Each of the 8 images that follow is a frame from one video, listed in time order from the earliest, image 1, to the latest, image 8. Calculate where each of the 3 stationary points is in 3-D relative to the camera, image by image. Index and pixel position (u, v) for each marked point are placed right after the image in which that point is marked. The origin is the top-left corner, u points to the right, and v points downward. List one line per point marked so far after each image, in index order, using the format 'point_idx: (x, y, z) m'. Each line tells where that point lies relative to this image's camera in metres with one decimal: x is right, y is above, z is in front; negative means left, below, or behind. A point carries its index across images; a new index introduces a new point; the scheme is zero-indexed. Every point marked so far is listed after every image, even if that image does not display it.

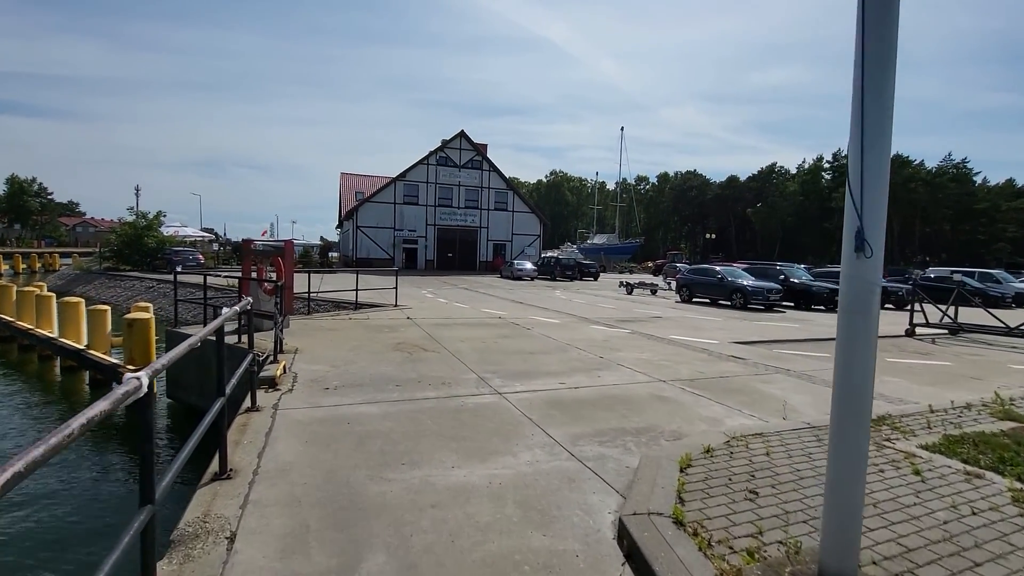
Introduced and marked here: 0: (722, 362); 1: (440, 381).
0: (+3.6, -1.3, +8.7) m
1: (-1.0, -1.2, +6.5) m
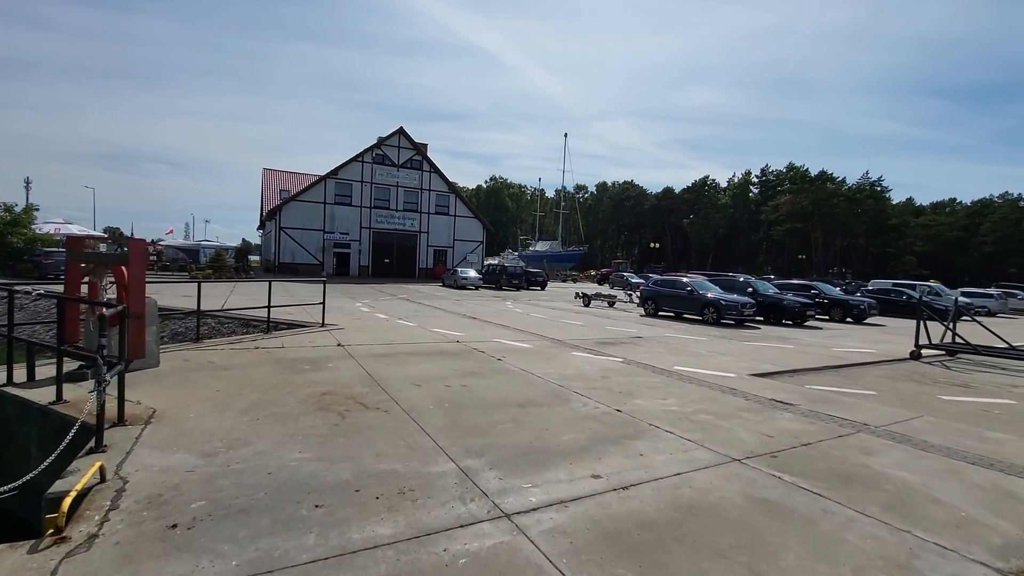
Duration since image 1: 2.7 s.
0: (+3.4, -1.6, +6.5) m
1: (-0.9, -1.5, +3.7) m
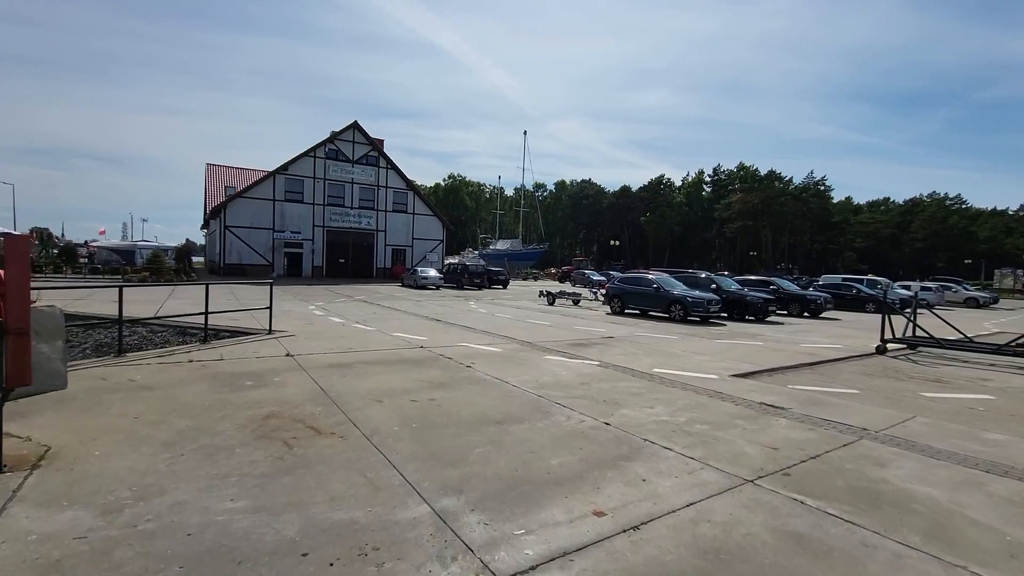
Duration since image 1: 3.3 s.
0: (+3.1, -1.6, +6.0) m
1: (-0.9, -1.5, +2.9) m
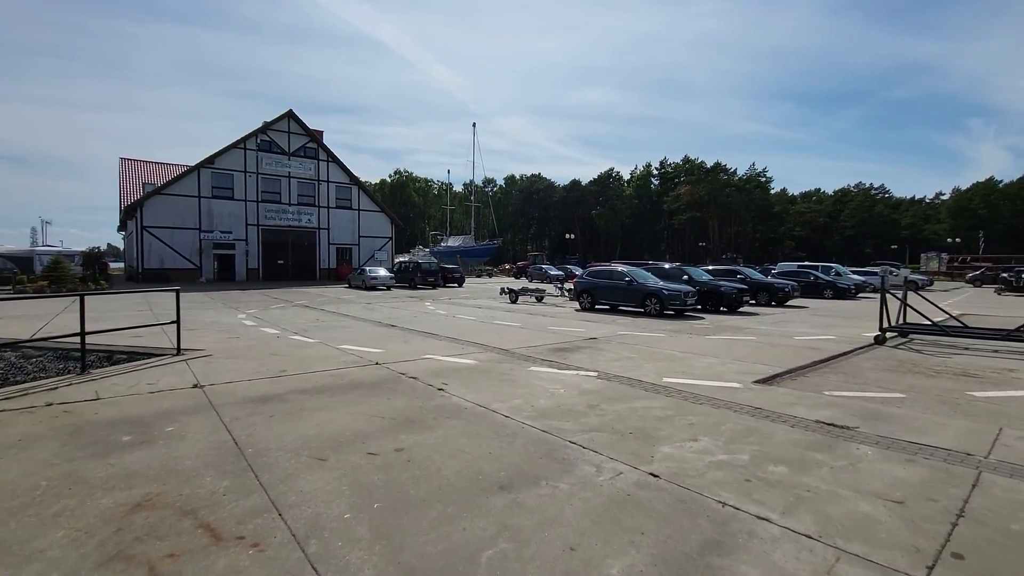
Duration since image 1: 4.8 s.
0: (+3.1, -1.5, +4.6) m
1: (-0.6, -1.6, +1.1) m
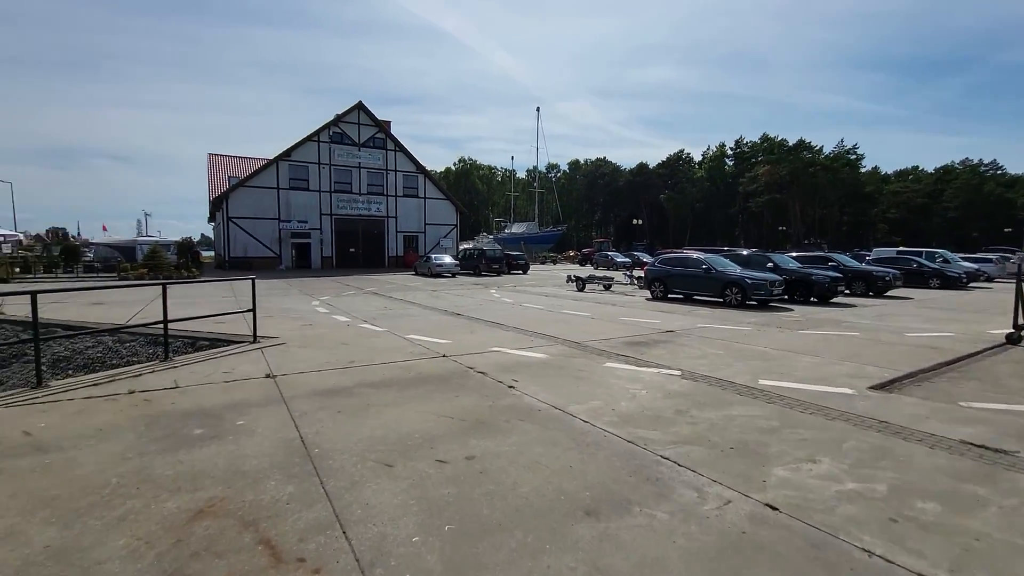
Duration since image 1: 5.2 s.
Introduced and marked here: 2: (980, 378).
0: (+3.8, -1.5, +3.7) m
1: (-0.4, -1.6, +0.7) m
2: (+6.7, -1.3, +7.1) m
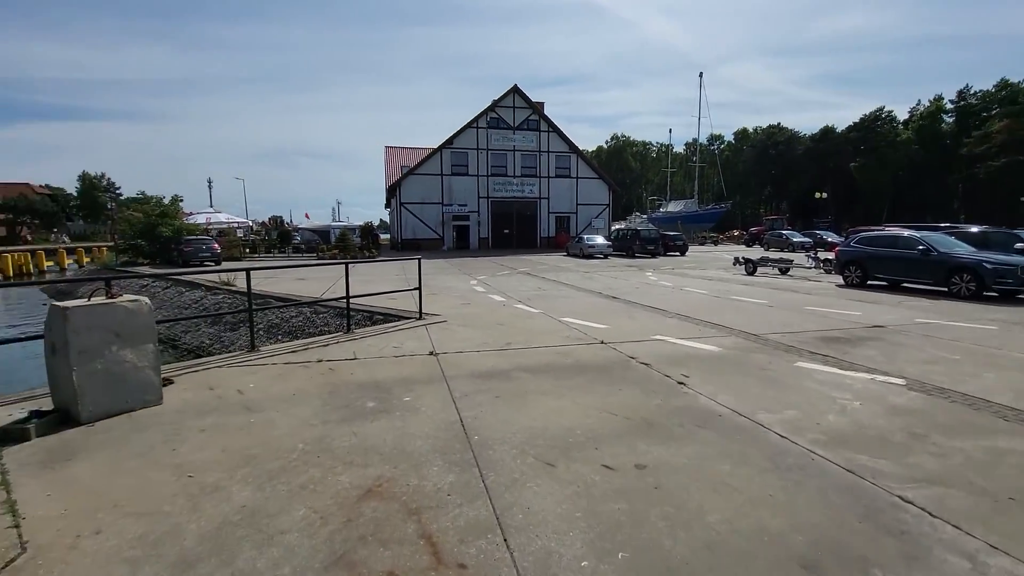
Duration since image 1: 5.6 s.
0: (+4.7, -1.5, +2.0) m
1: (-0.1, -1.6, +0.4) m
2: (+8.5, -1.2, +4.4) m
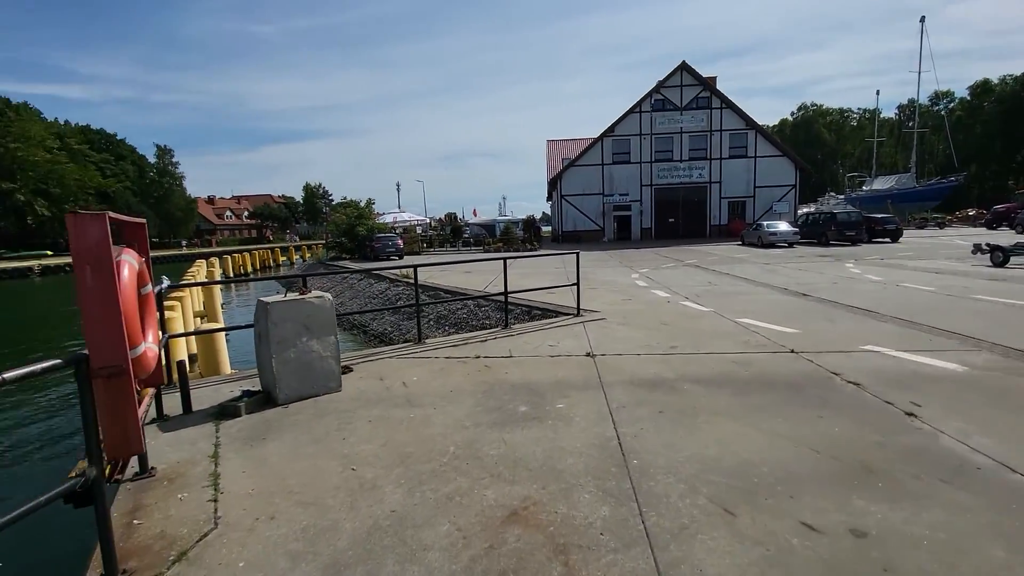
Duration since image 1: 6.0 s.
0: (+5.0, -1.6, 0.0) m
1: (-0.1, -1.7, 0.0) m
2: (+9.4, -1.3, +1.1) m
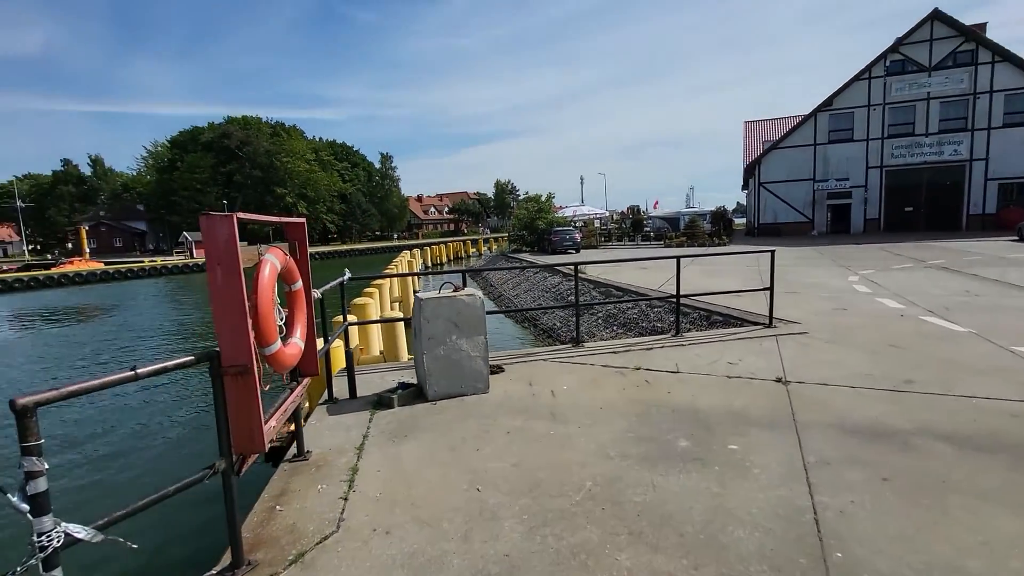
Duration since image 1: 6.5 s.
0: (+4.3, -1.8, -2.2) m
1: (-0.5, -1.8, -0.5) m
2: (+8.7, -1.8, -2.8) m
